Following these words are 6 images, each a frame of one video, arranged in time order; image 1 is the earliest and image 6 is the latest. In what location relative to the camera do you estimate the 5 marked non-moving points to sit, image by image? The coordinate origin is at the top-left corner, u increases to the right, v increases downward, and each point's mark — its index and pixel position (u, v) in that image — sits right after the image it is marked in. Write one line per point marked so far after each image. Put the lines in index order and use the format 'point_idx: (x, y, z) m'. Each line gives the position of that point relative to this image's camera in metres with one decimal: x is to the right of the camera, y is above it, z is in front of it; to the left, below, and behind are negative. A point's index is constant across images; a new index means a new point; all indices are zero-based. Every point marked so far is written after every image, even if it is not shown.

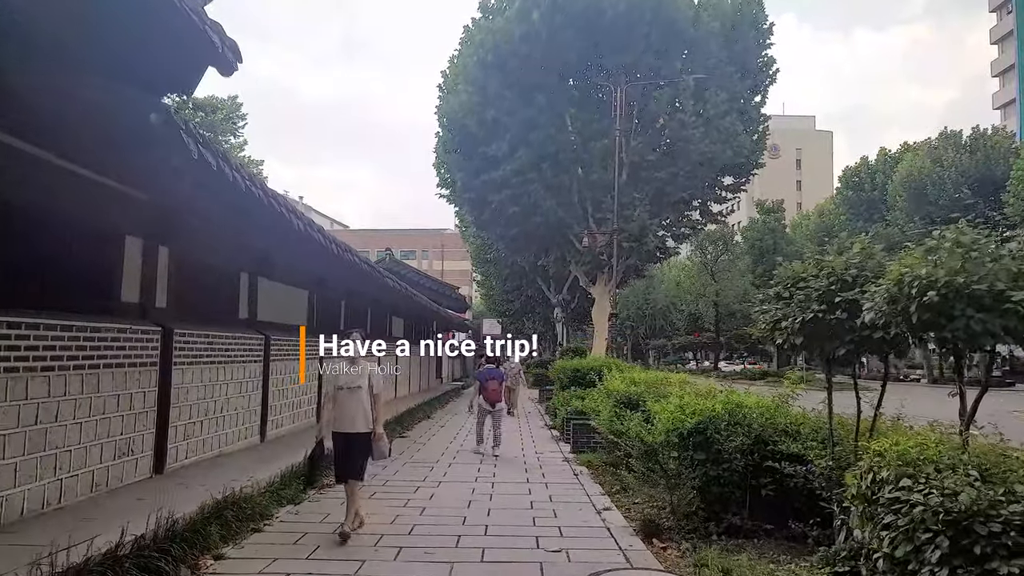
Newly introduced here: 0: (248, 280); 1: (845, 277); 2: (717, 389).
0: (-2.8, +0.1, +9.3) m
1: (+2.0, +0.1, +5.2) m
2: (+1.7, -0.8, +7.2) m
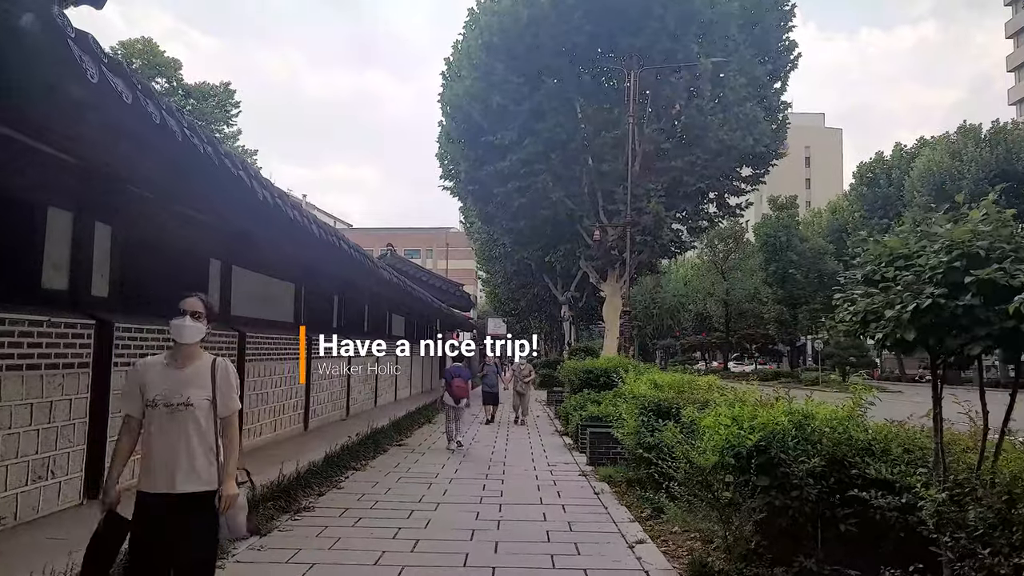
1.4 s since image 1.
0: (-2.7, +0.2, +8.2) m
1: (+2.1, +0.2, +4.0) m
2: (+1.7, -0.7, +5.9) m
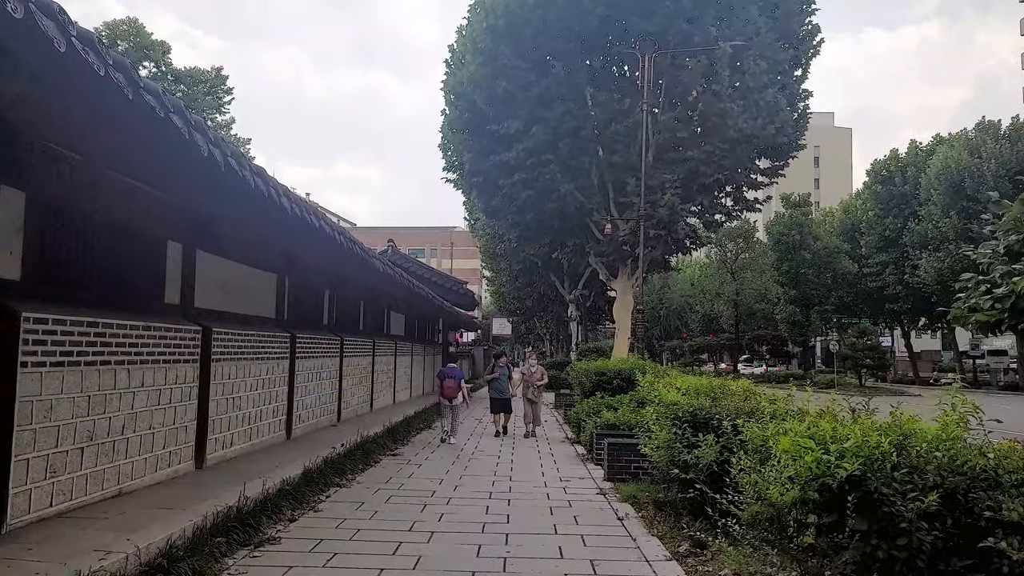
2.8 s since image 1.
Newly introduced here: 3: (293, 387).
0: (-2.6, +0.3, +7.0) m
1: (+2.1, +0.2, +2.9) m
2: (+1.8, -0.7, +4.8) m
3: (-2.5, -1.1, +10.0) m
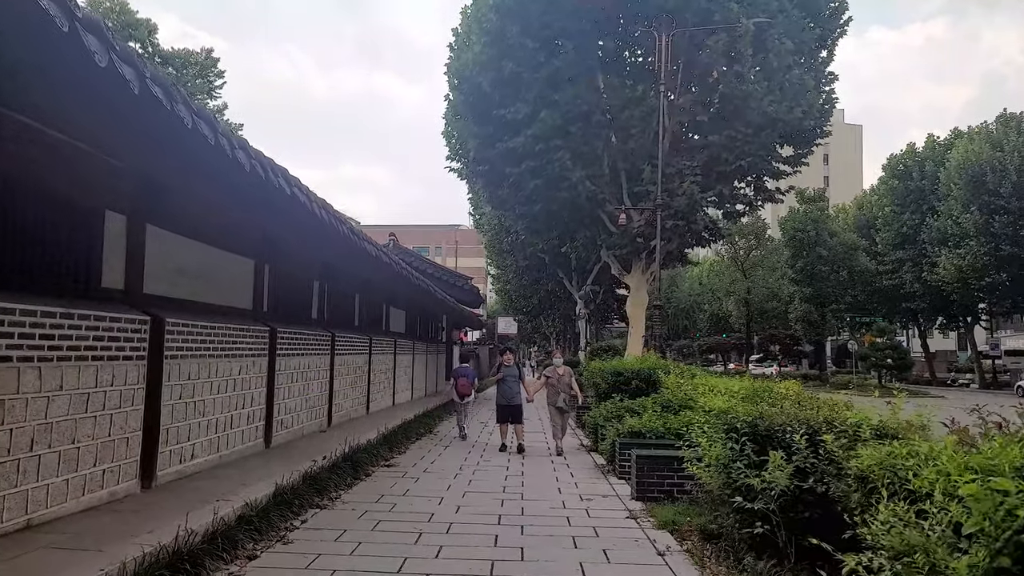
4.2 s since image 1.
0: (-2.5, +0.4, +5.8) m
1: (+2.2, +0.4, +1.6) m
2: (+1.9, -0.5, +3.5) m
3: (-2.4, -1.0, +8.8) m
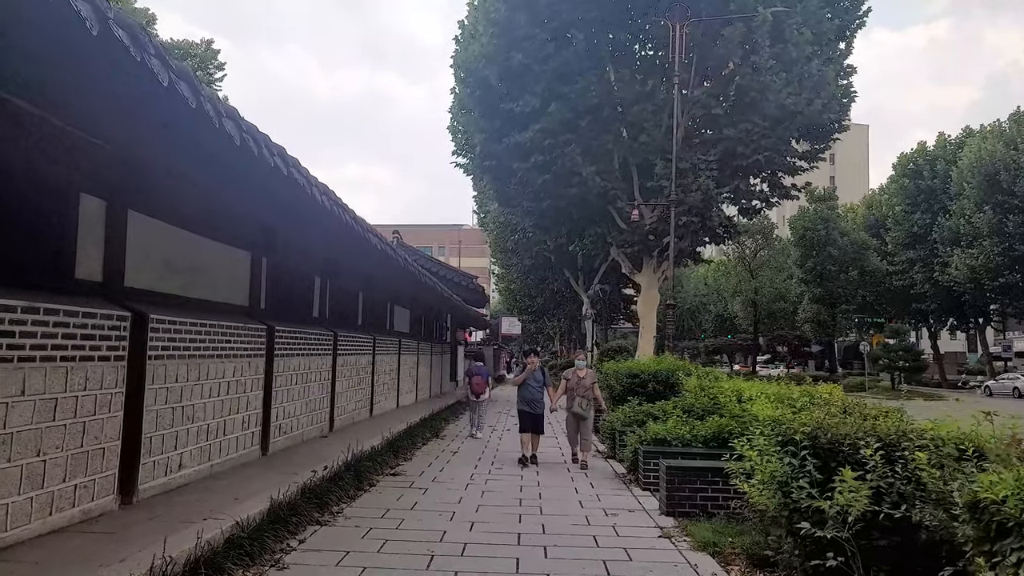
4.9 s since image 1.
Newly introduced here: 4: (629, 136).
0: (-2.4, +0.5, +5.2) m
1: (+2.3, +0.4, +1.0) m
2: (+2.0, -0.5, +2.9) m
3: (-2.2, -0.9, +8.1) m
4: (+2.6, +3.3, +19.2) m
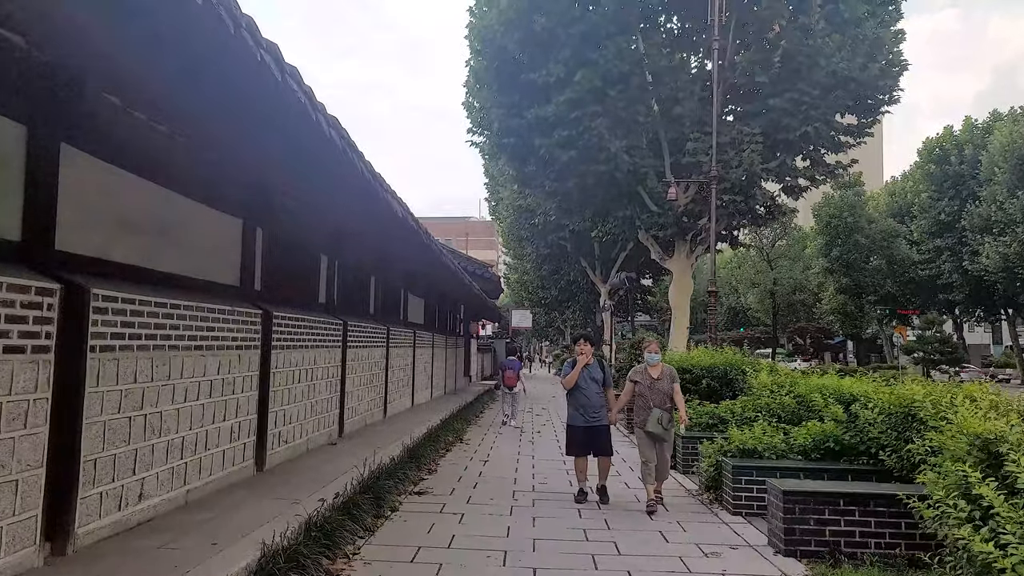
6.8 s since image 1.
0: (-2.0, +0.6, +3.6) m
1: (+2.7, +0.5, -0.6) m
2: (+2.4, -0.3, +1.3) m
3: (-1.8, -0.8, +6.6) m
4: (+3.0, +3.6, +17.6) m
